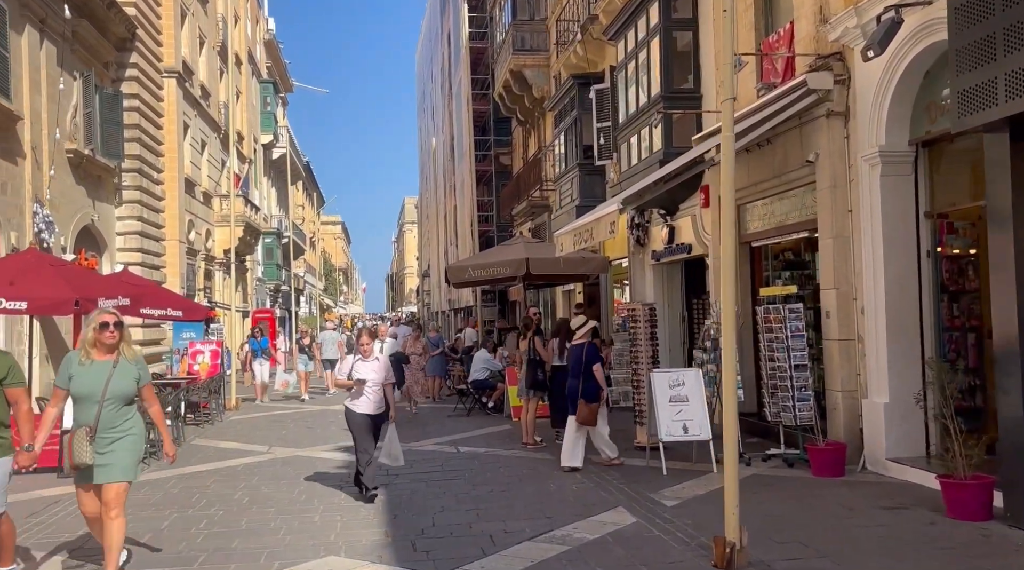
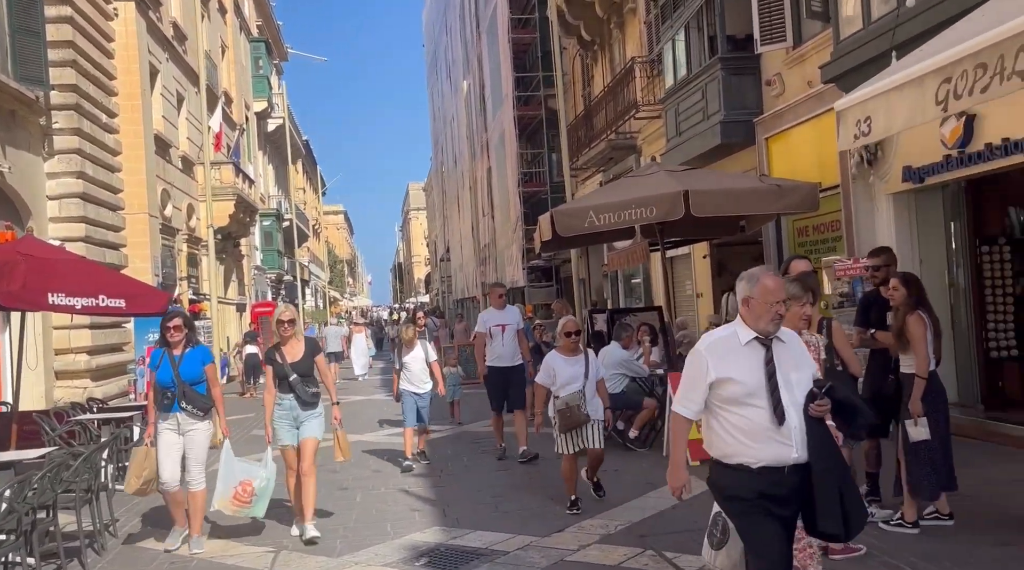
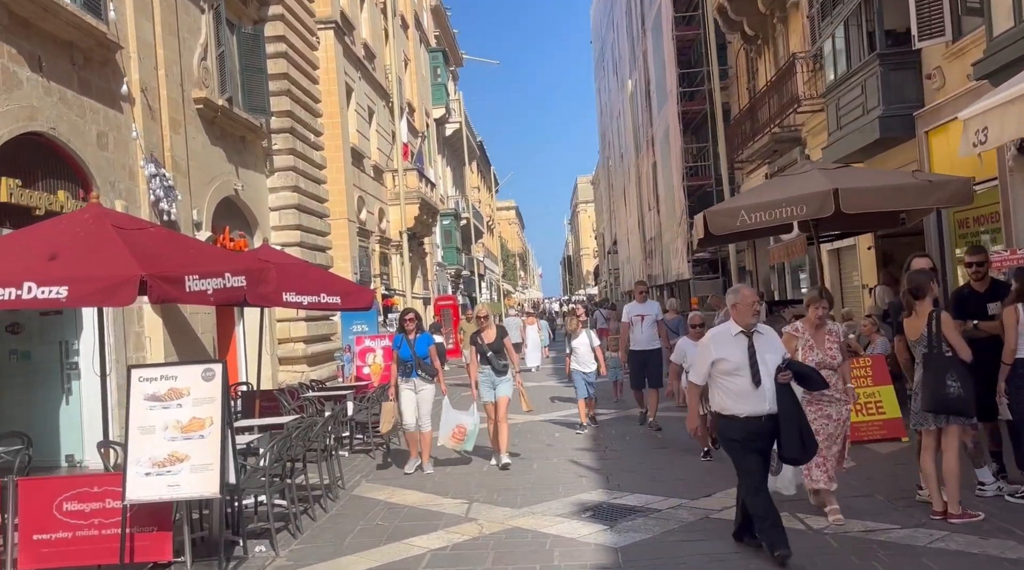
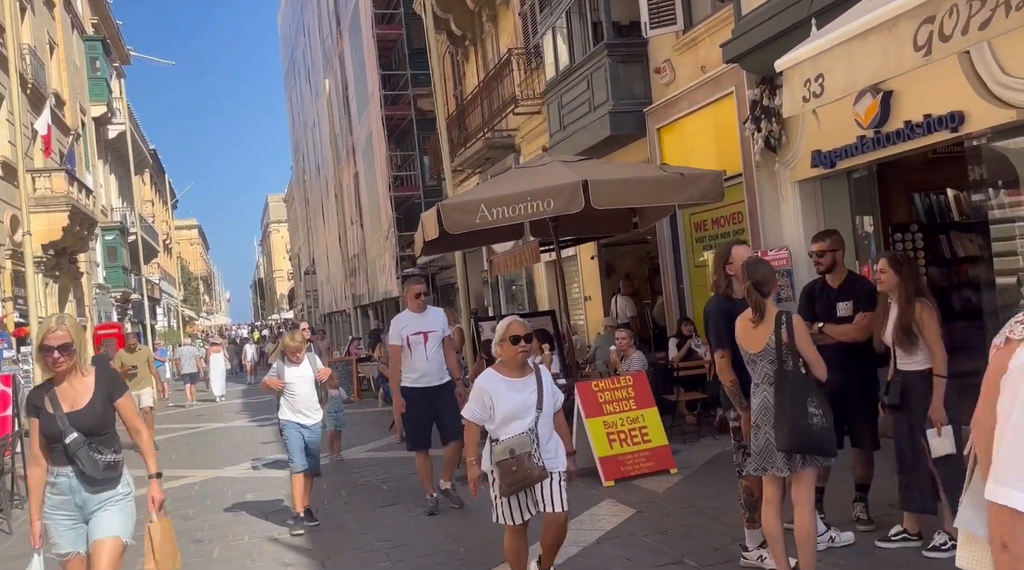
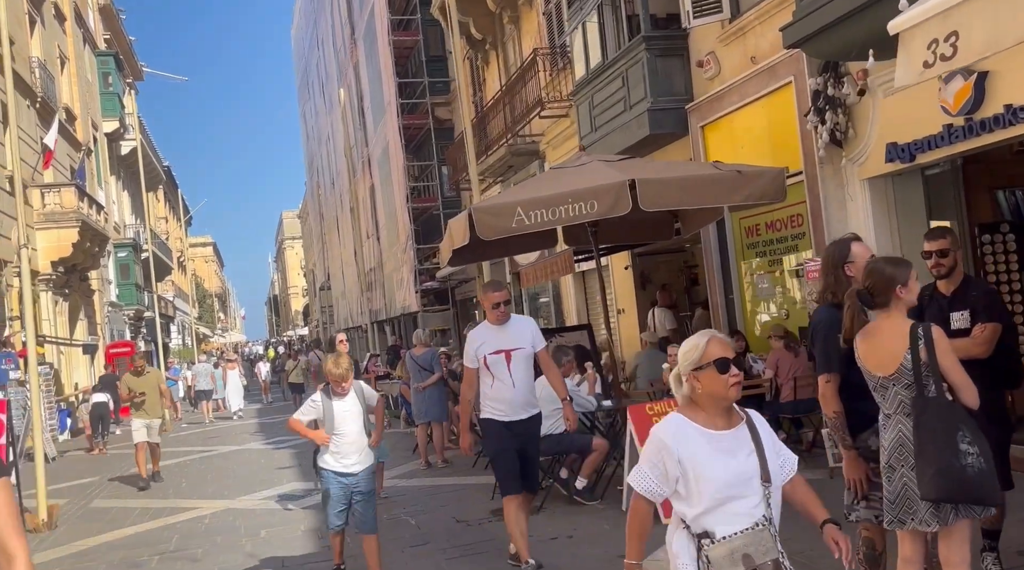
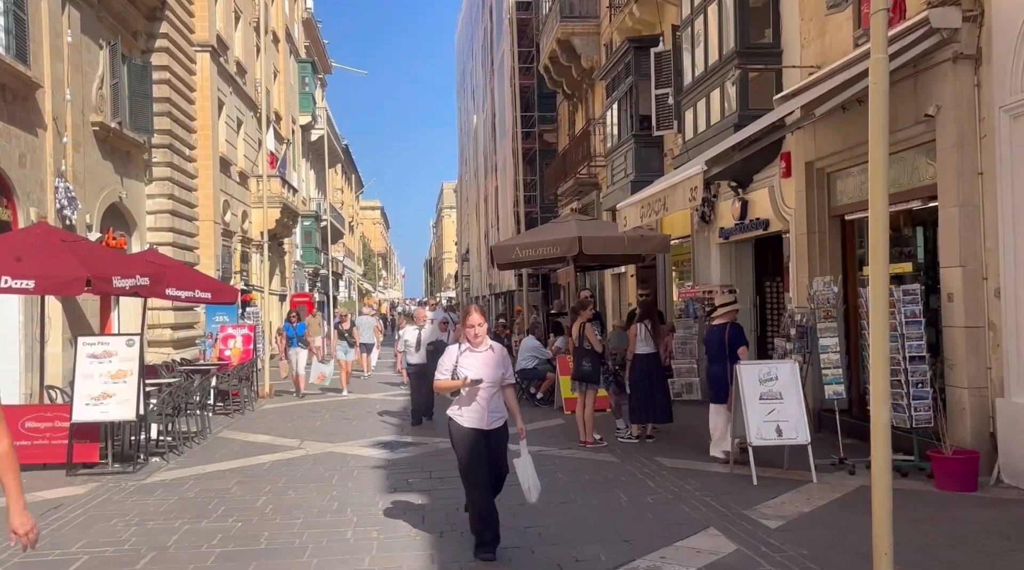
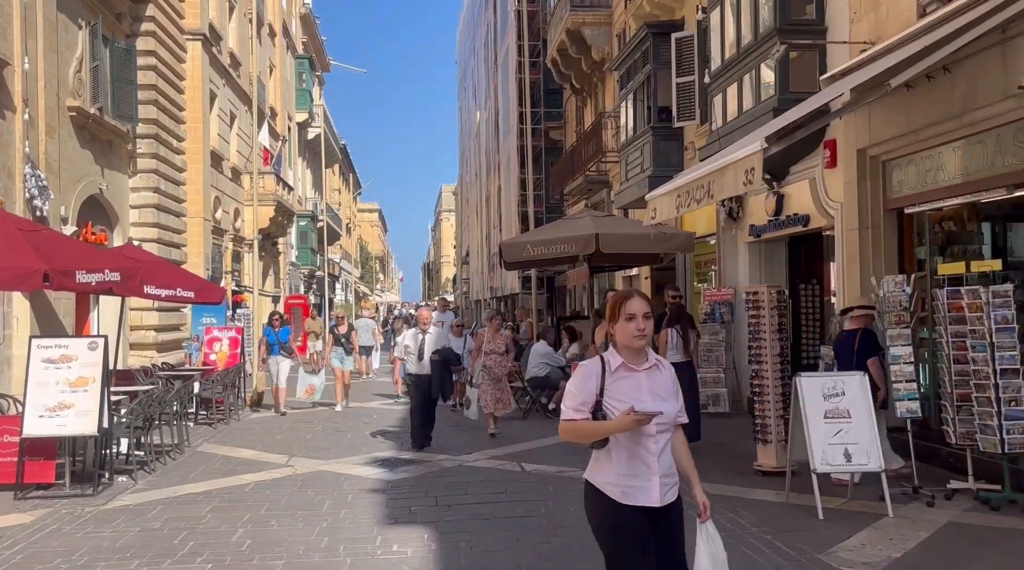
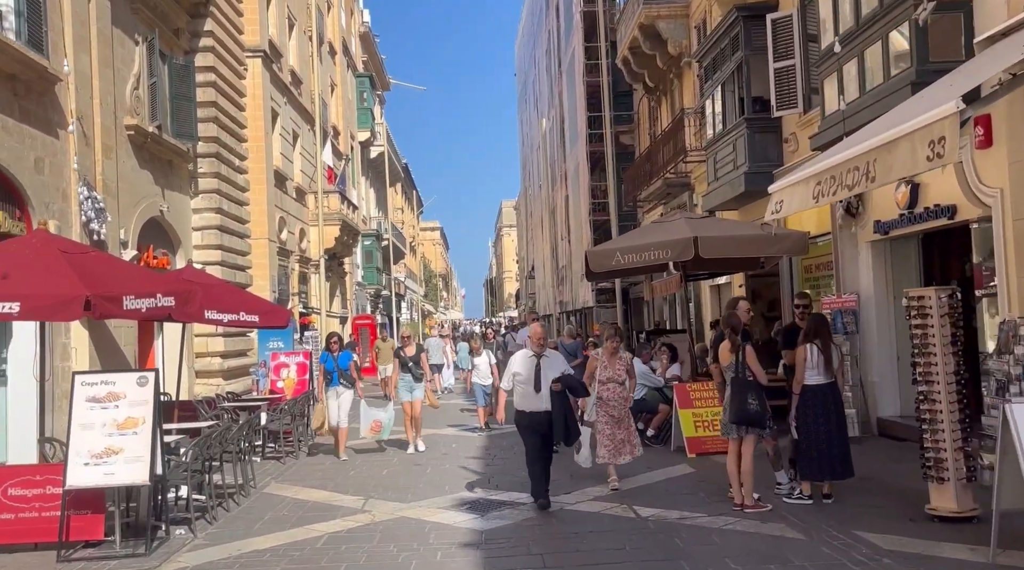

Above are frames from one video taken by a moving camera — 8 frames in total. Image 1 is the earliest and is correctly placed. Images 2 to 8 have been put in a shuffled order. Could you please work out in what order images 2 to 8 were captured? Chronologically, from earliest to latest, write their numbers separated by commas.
6, 7, 8, 3, 2, 4, 5
